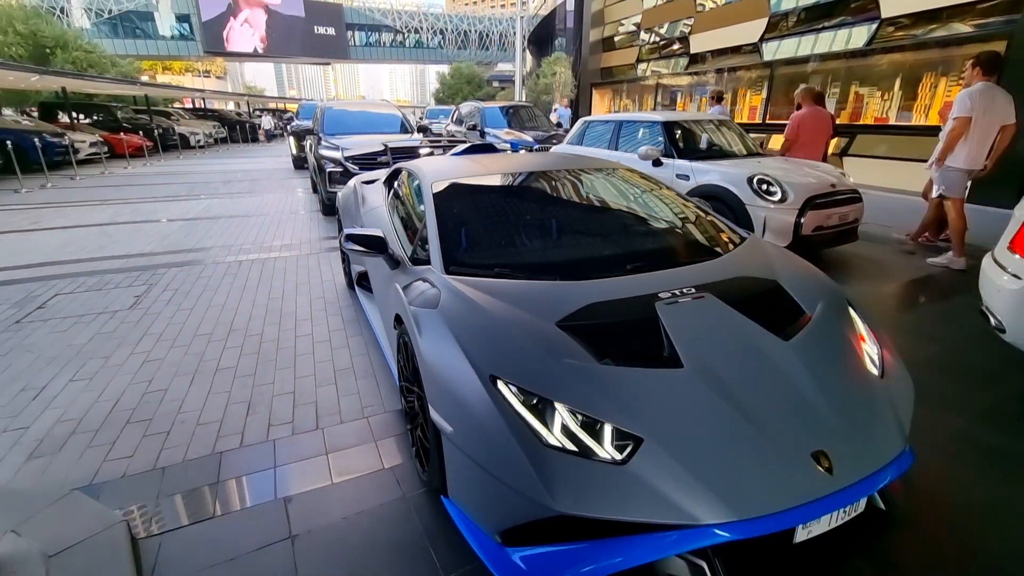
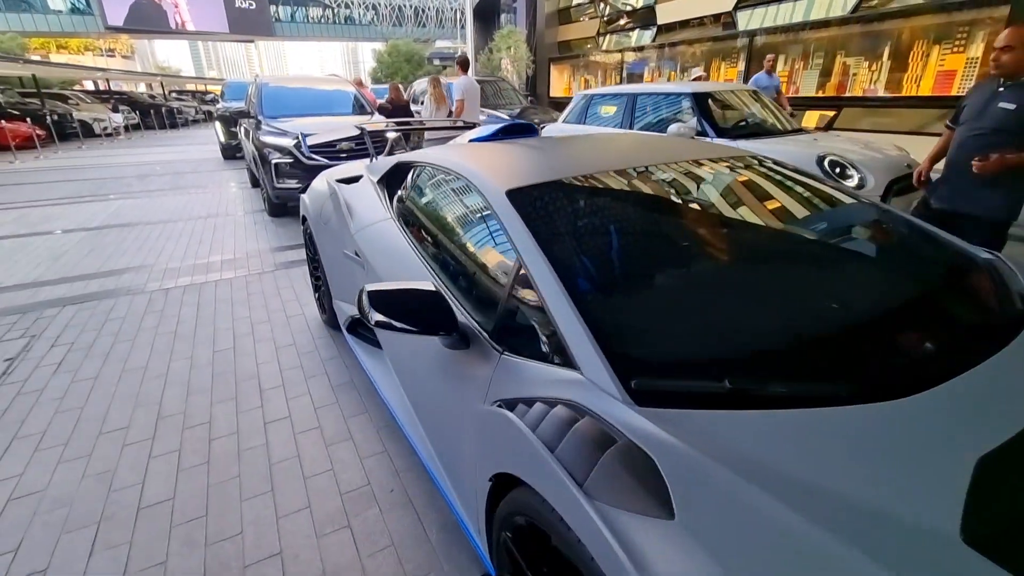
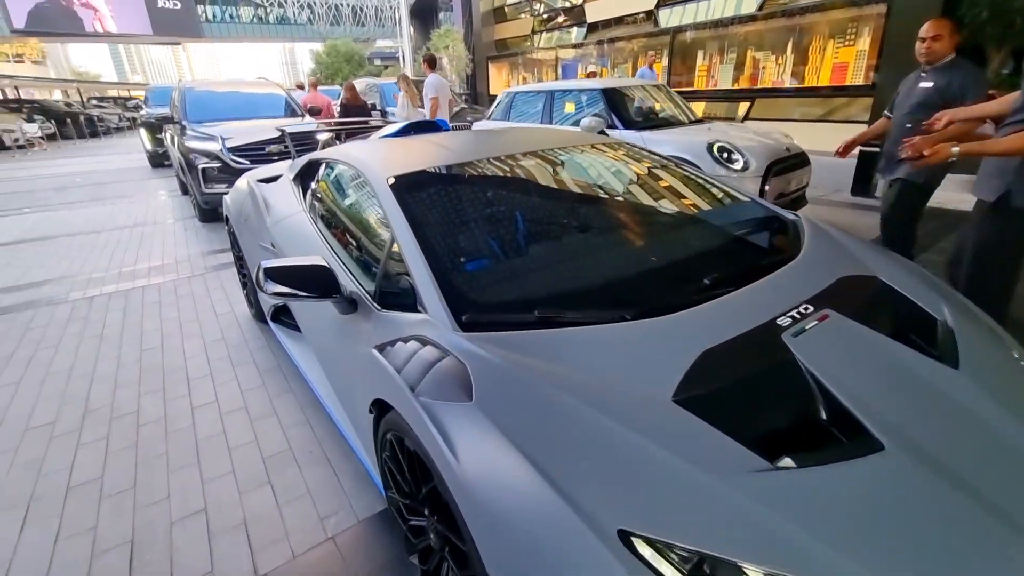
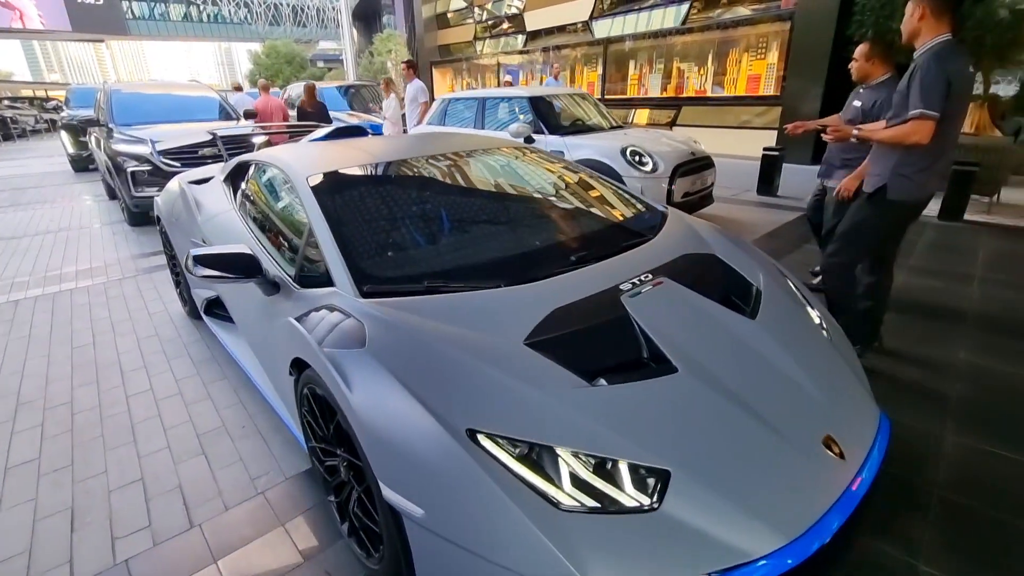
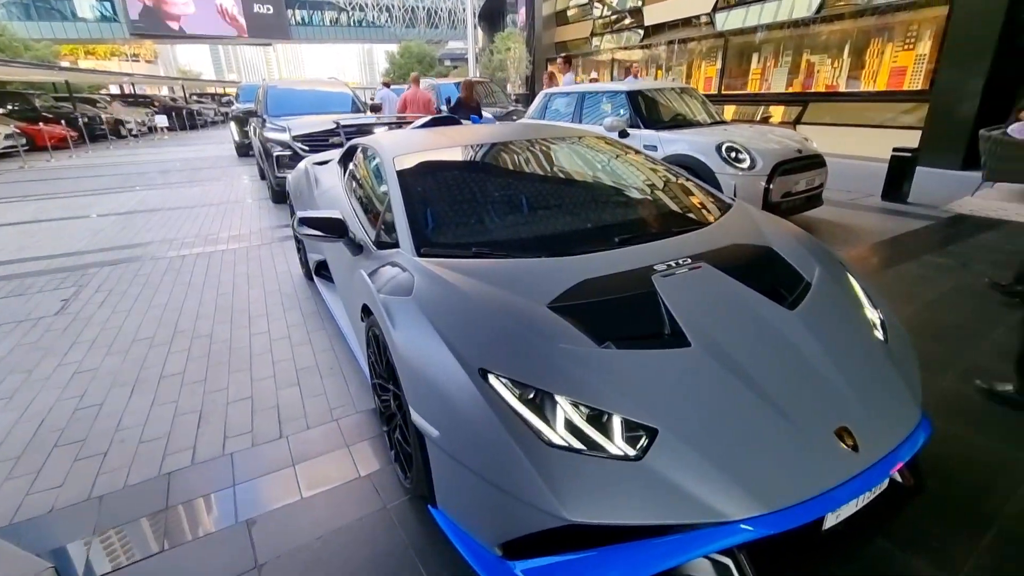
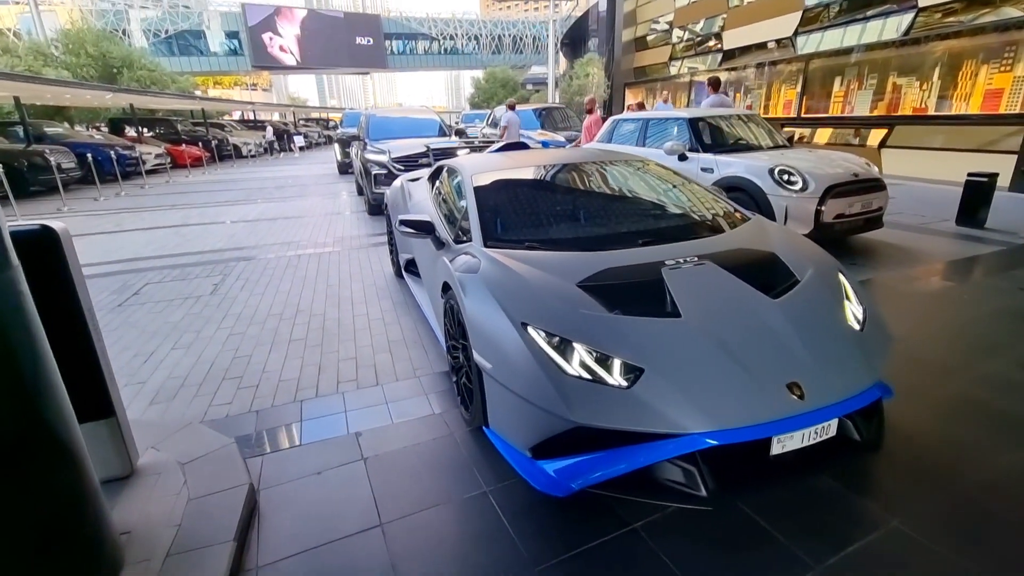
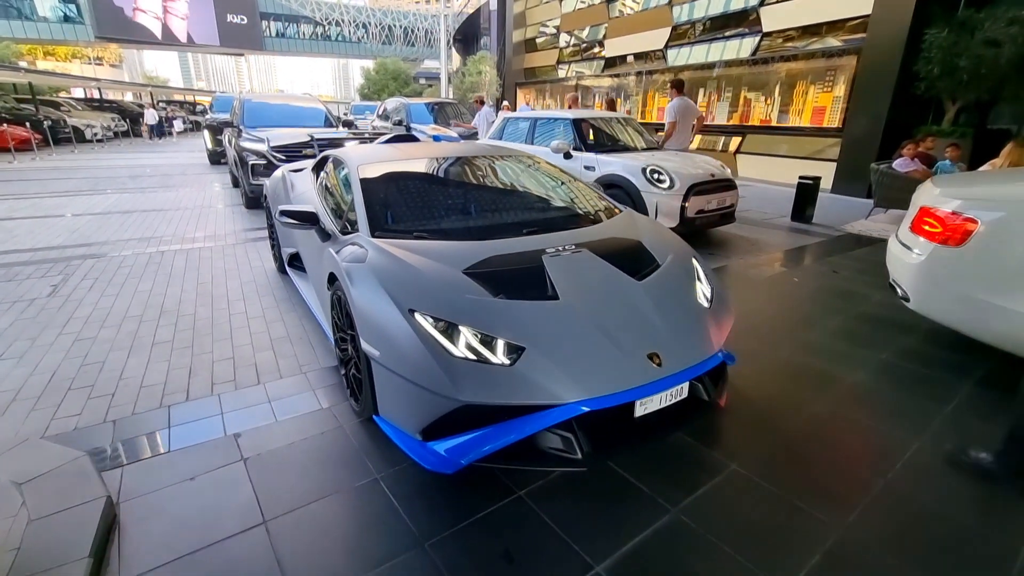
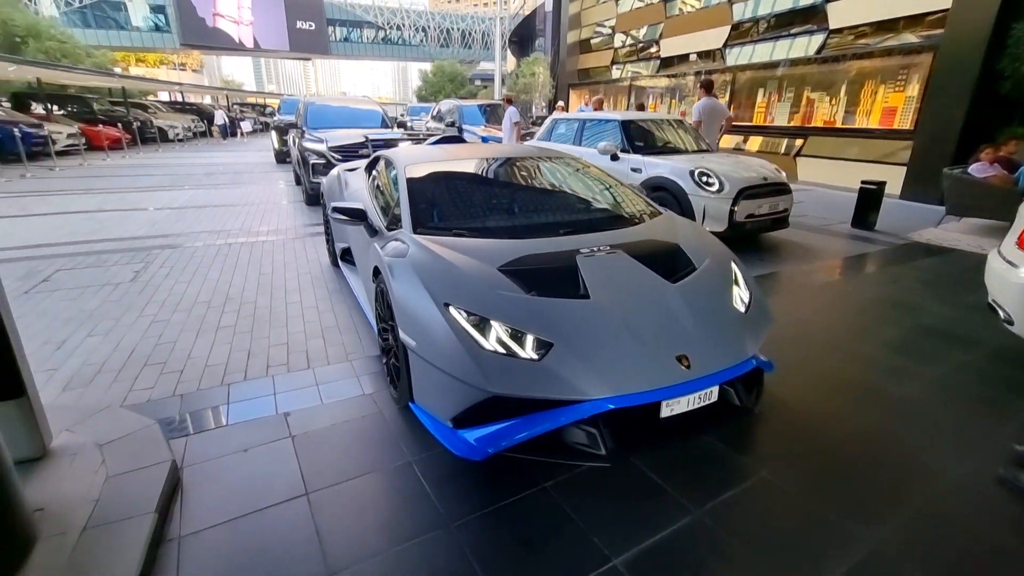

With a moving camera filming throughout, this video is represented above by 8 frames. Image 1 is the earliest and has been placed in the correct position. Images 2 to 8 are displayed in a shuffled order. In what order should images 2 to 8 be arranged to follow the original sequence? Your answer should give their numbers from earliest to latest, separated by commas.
7, 8, 6, 5, 4, 3, 2
